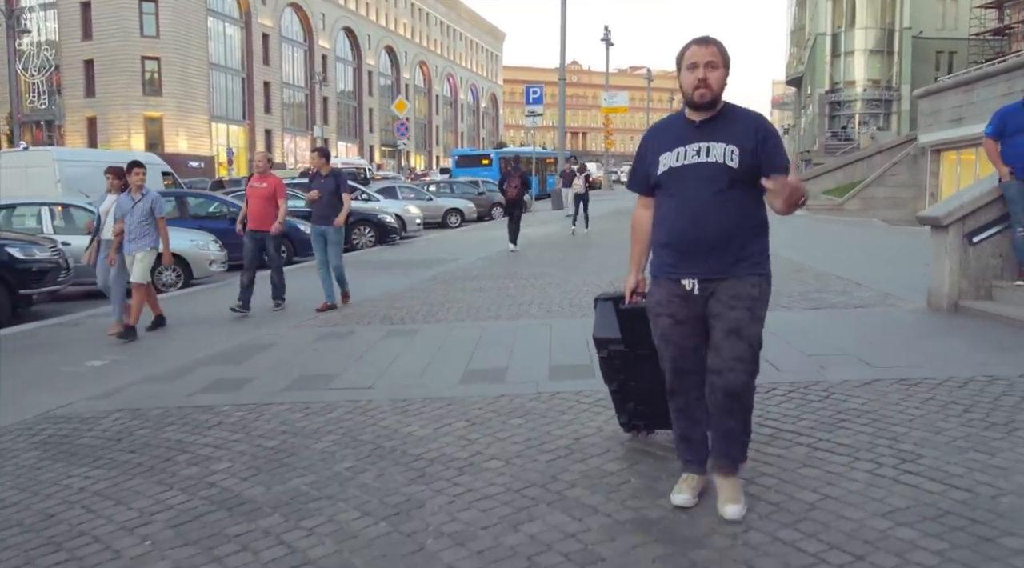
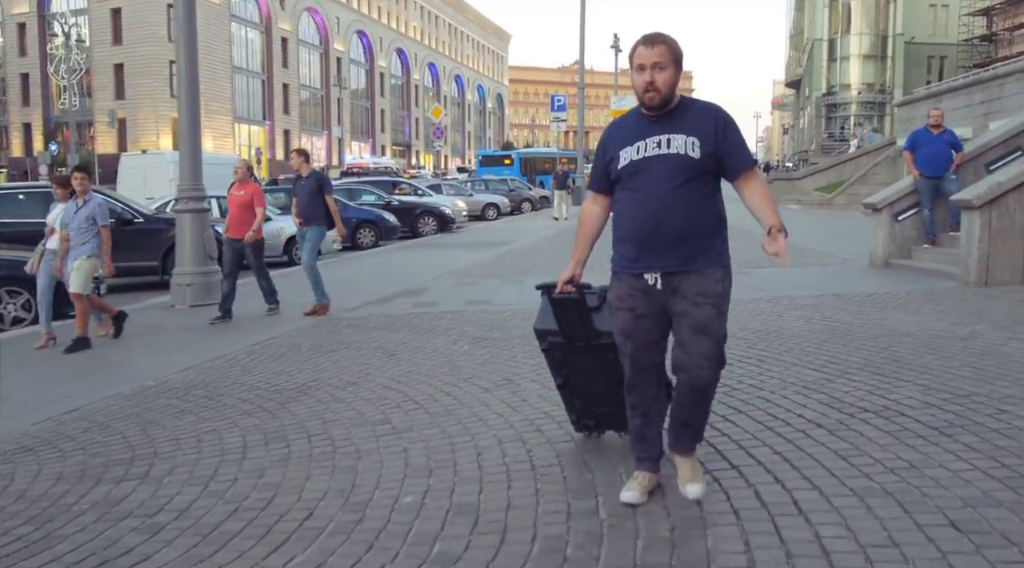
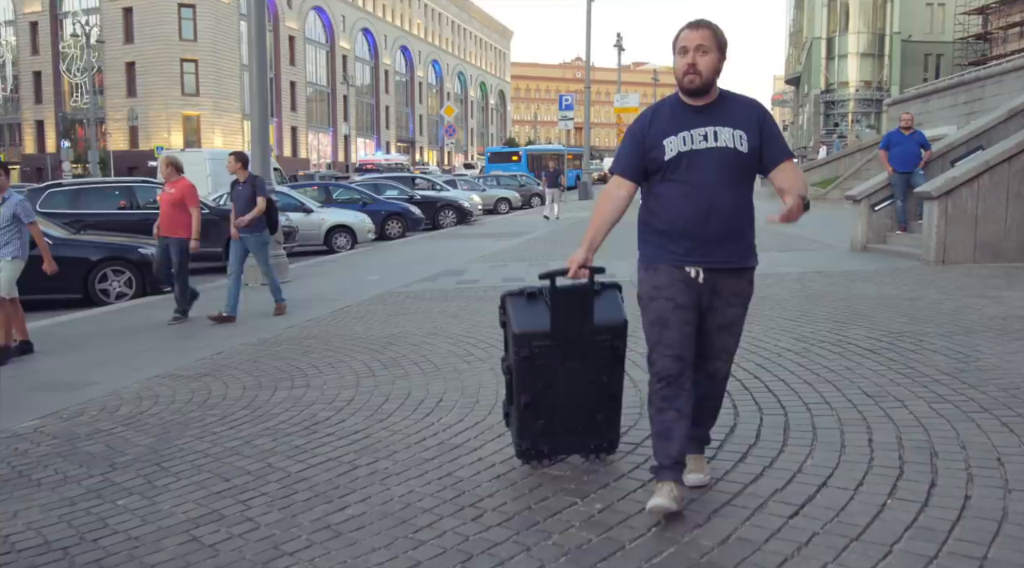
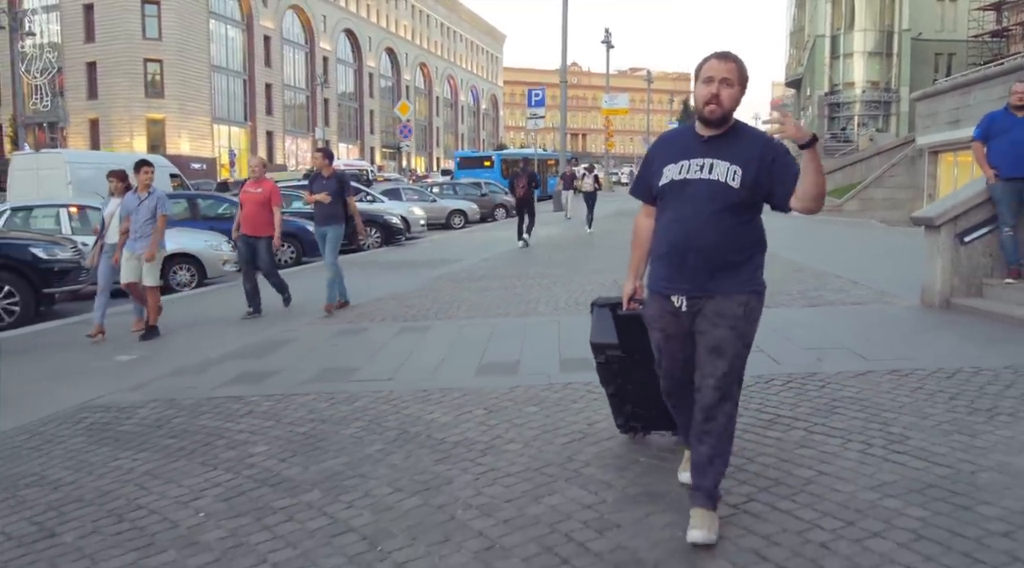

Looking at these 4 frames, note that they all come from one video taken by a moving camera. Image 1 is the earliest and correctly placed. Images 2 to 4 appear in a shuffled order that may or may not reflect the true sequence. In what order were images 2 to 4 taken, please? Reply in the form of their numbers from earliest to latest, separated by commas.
4, 2, 3
